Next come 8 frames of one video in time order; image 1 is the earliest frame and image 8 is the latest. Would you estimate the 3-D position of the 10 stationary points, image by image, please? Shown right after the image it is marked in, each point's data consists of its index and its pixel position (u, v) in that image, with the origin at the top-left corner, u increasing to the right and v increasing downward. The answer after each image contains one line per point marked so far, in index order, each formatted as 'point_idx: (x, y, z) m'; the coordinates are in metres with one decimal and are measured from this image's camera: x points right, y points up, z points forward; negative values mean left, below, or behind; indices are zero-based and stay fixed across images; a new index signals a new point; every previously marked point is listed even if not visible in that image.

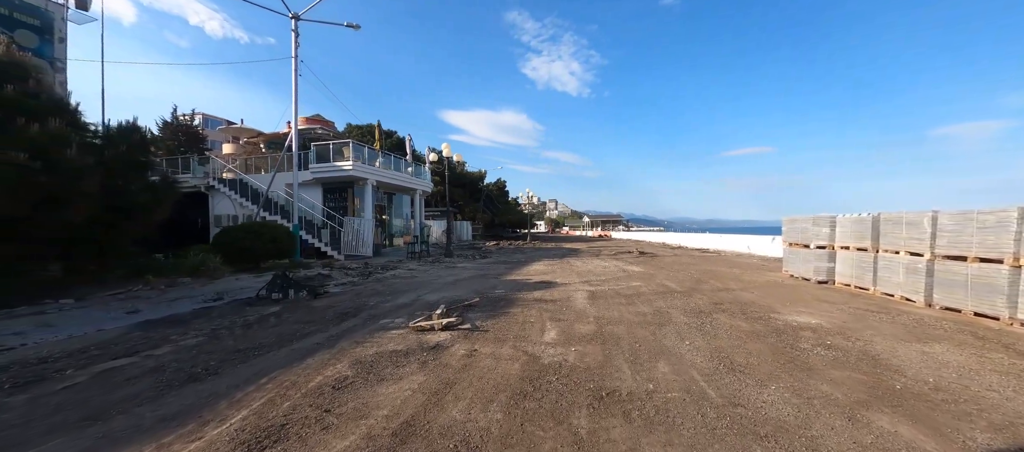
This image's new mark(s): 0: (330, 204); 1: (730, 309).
0: (-9.6, +1.1, +19.6) m
1: (+4.2, -1.6, +7.2) m
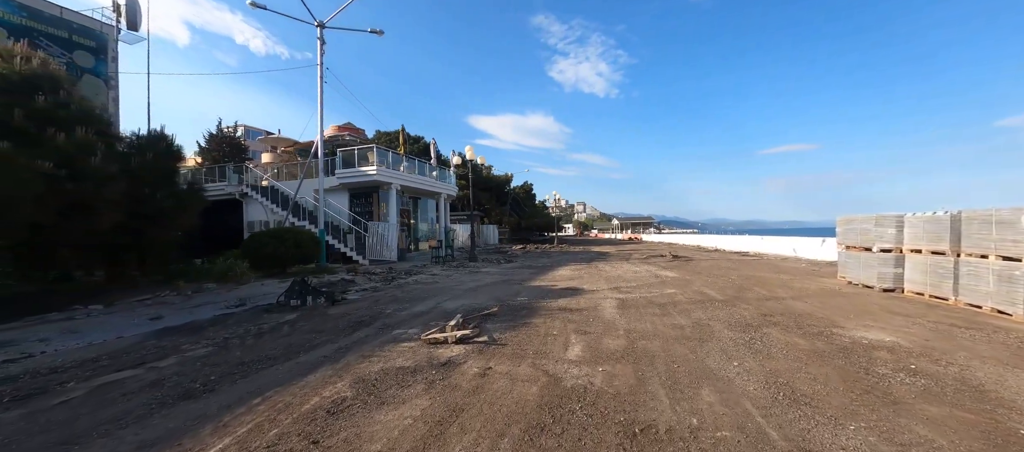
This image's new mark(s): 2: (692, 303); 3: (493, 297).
0: (-8.3, +0.9, +19.8) m
1: (+4.6, -1.6, +6.3) m
2: (+3.9, -1.7, +8.1) m
3: (-0.5, -1.8, +9.3) m
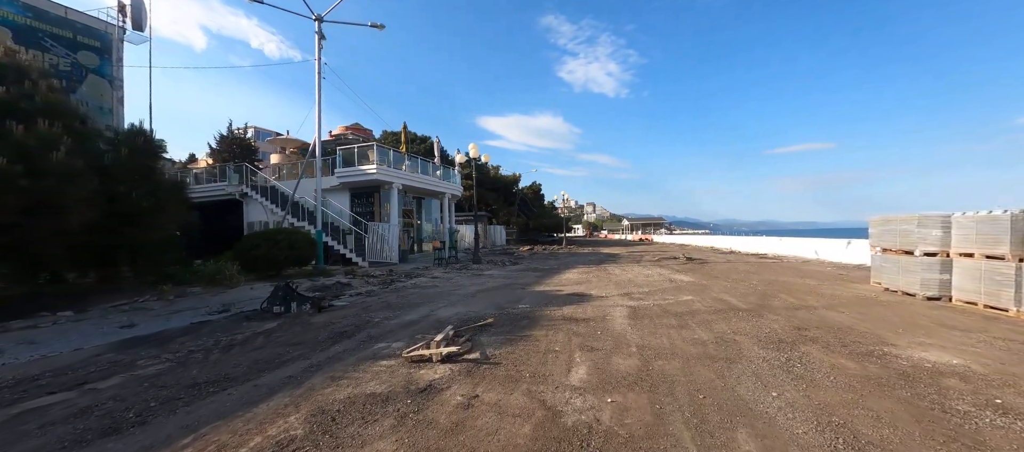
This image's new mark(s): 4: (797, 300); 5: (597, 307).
0: (-8.0, +0.8, +19.3) m
1: (+4.5, -1.7, +5.5) m
2: (+3.9, -1.7, +7.3) m
3: (-0.4, -1.8, +8.6) m
4: (+6.4, -1.7, +8.4) m
5: (+1.8, -1.8, +8.1) m
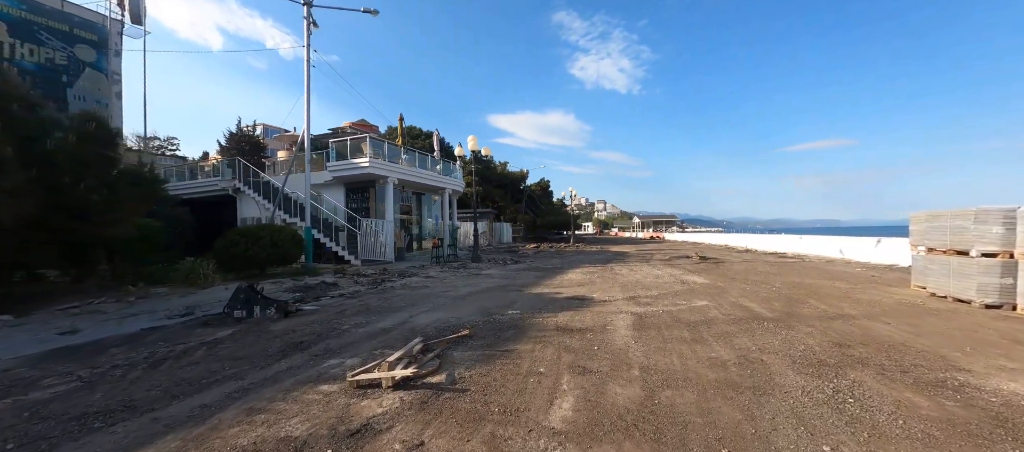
0: (-7.9, +1.0, +18.5) m
1: (+4.3, -1.6, +4.4) m
2: (+3.7, -1.6, +6.2) m
3: (-0.7, -1.7, +7.7) m
4: (+6.2, -1.6, +7.3) m
5: (+1.6, -1.7, +7.1) m
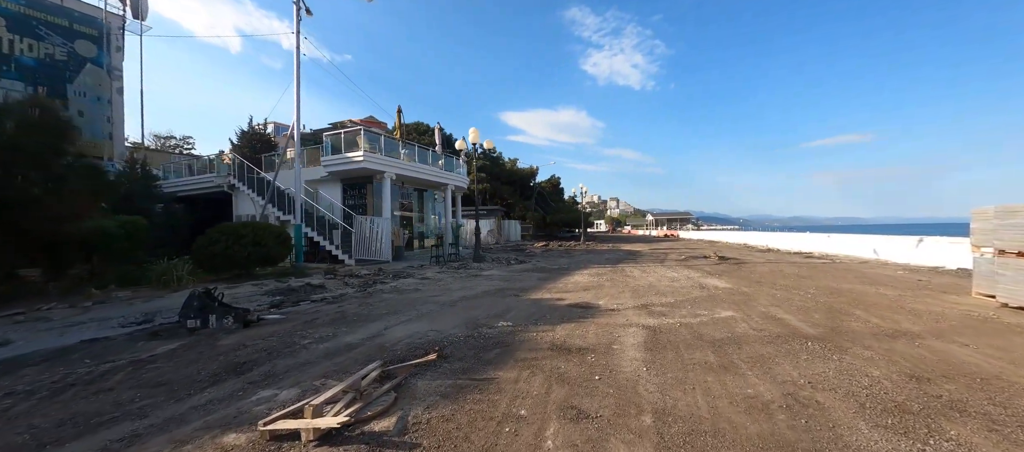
0: (-7.7, +1.1, +17.7) m
1: (+4.0, -1.6, +3.3) m
2: (+3.5, -1.6, +5.1) m
3: (-0.8, -1.7, +6.7) m
4: (+6.1, -1.6, +6.1) m
5: (+1.4, -1.6, +6.0) m
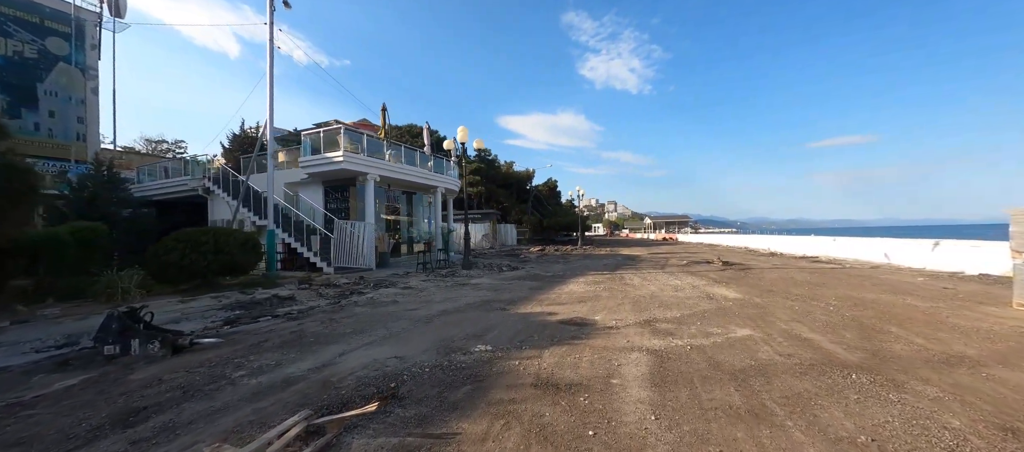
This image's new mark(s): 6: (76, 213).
0: (-8.0, +0.9, +16.7) m
1: (+3.7, -1.6, +2.3) m
2: (+3.2, -1.6, +4.1) m
3: (-1.1, -1.7, +5.7) m
4: (+5.8, -1.6, +5.2) m
5: (+1.2, -1.7, +5.0) m
6: (-16.5, +0.5, +14.1) m
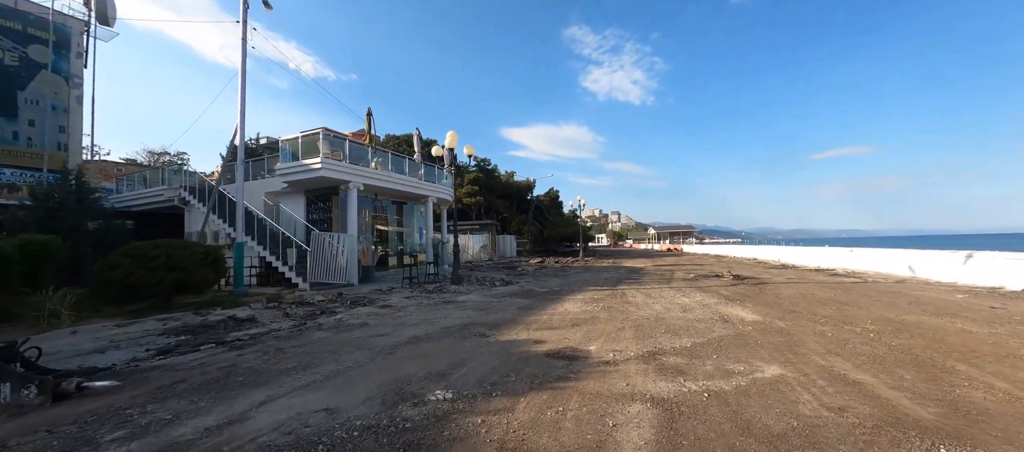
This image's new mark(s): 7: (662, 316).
0: (-8.3, +0.4, +15.8) m
1: (+3.4, -1.7, +1.2) m
2: (+2.8, -1.7, +3.0) m
3: (-1.4, -1.9, +4.6) m
4: (+5.4, -1.8, +4.0) m
5: (+0.8, -1.8, +3.9) m
6: (-16.8, +0.1, +13.2) m
7: (+3.3, -1.9, +8.1) m
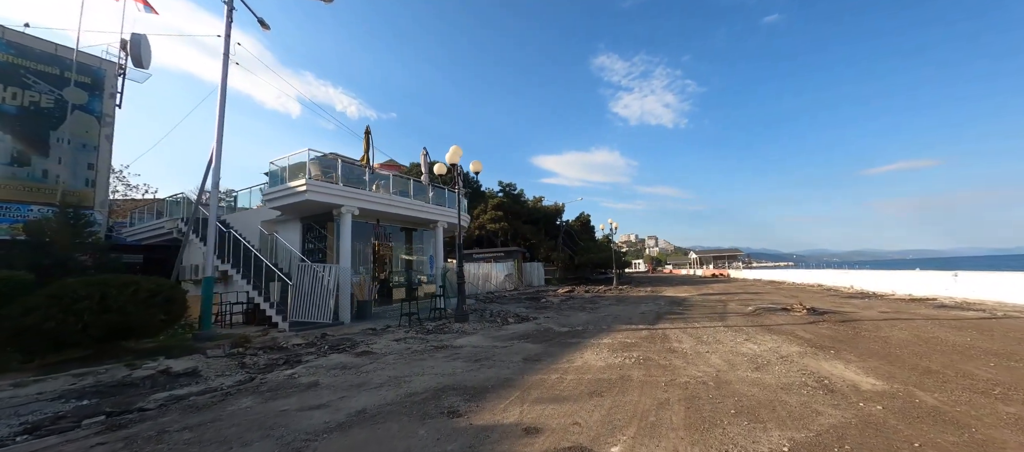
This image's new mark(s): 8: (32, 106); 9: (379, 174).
0: (-7.7, -0.8, +14.4) m
1: (+2.6, -1.5, -1.3) m
2: (+2.3, -1.7, +0.5) m
3: (-1.8, -2.1, +2.5) m
4: (+5.0, -1.7, +1.3) m
5: (+0.3, -1.9, +1.6) m
6: (-16.4, -1.1, +12.6) m
7: (+3.2, -2.3, +5.6) m
8: (-25.2, +6.3, +19.6) m
9: (-5.0, +2.0, +14.5) m
